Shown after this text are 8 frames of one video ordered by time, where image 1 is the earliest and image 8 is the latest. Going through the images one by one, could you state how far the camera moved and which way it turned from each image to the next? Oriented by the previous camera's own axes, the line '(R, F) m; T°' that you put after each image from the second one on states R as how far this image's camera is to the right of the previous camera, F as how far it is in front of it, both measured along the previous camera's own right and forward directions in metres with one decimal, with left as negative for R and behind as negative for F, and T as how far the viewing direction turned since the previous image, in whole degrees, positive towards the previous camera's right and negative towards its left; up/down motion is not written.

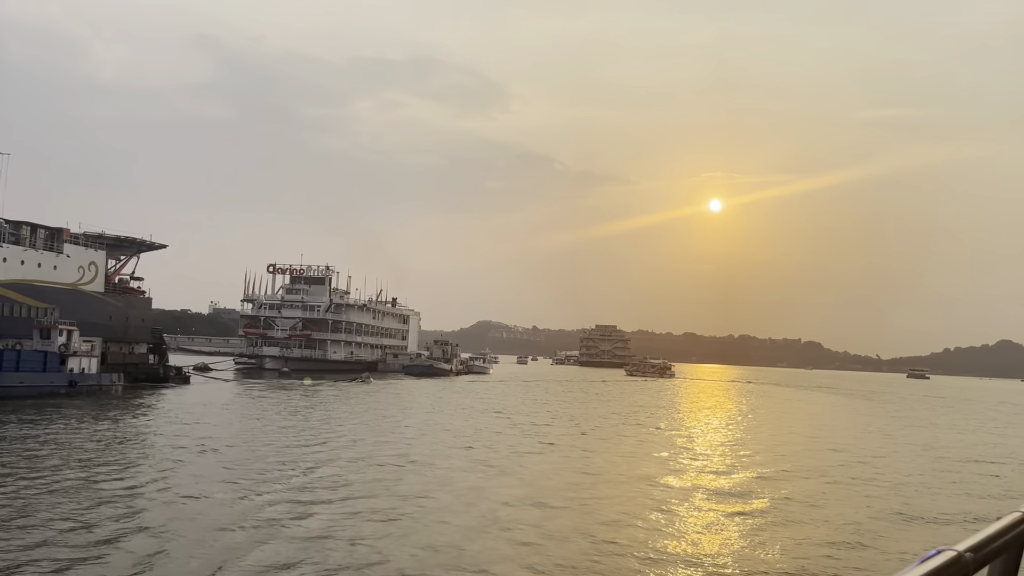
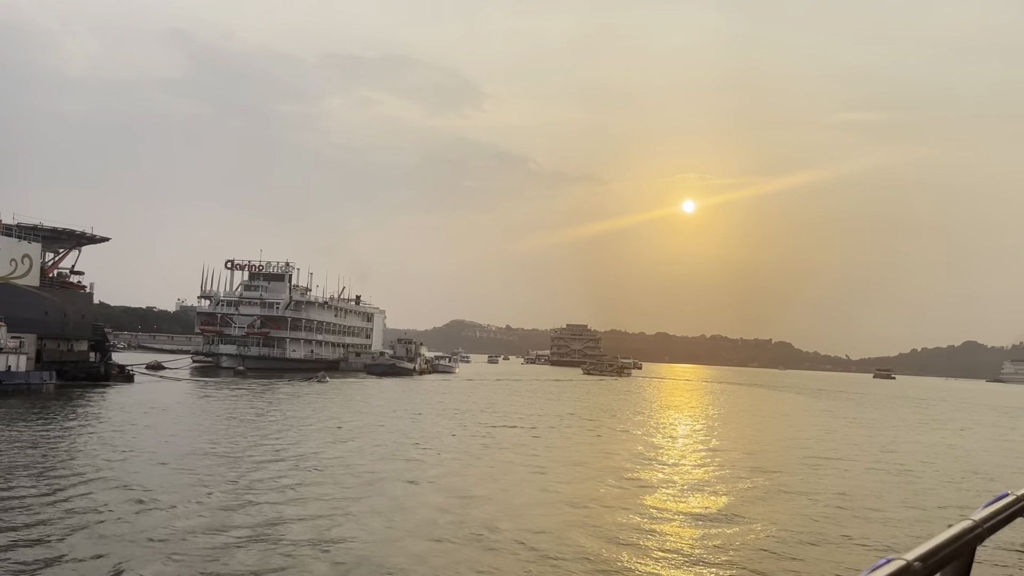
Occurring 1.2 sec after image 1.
(+0.8, +1.3) m; +2°
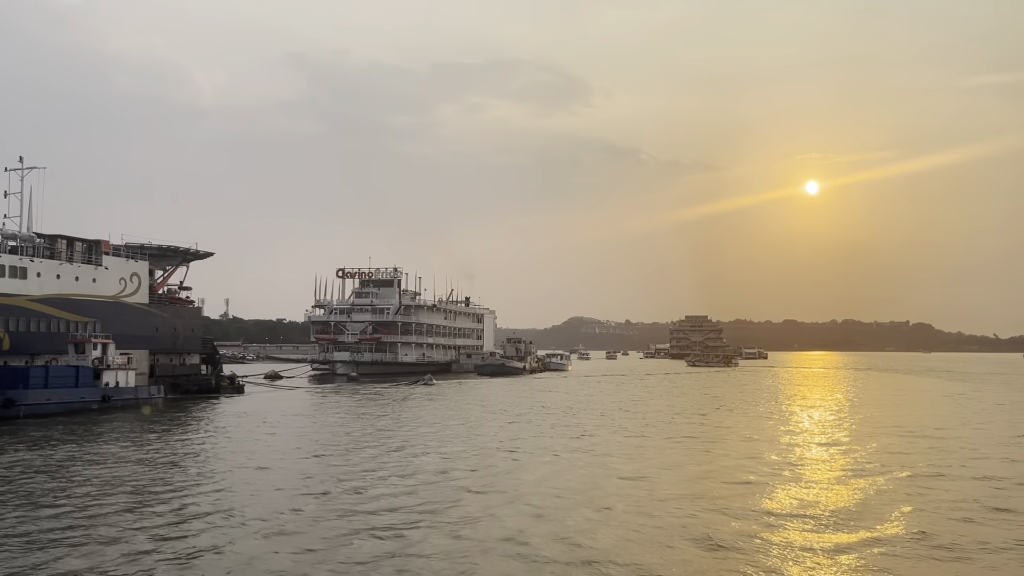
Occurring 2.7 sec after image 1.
(+0.8, +1.6) m; -8°
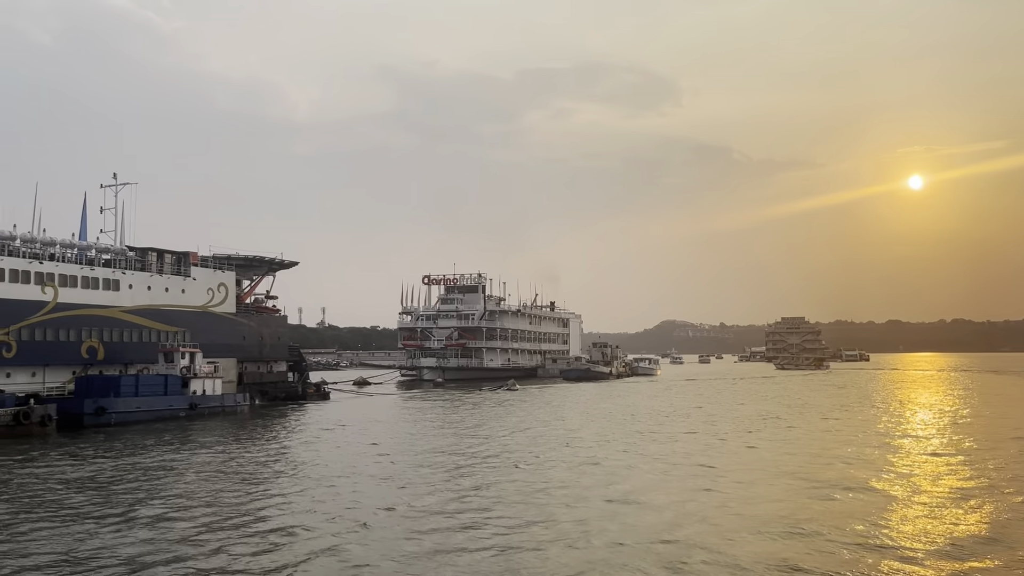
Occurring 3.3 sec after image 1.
(+0.5, +0.6) m; -6°
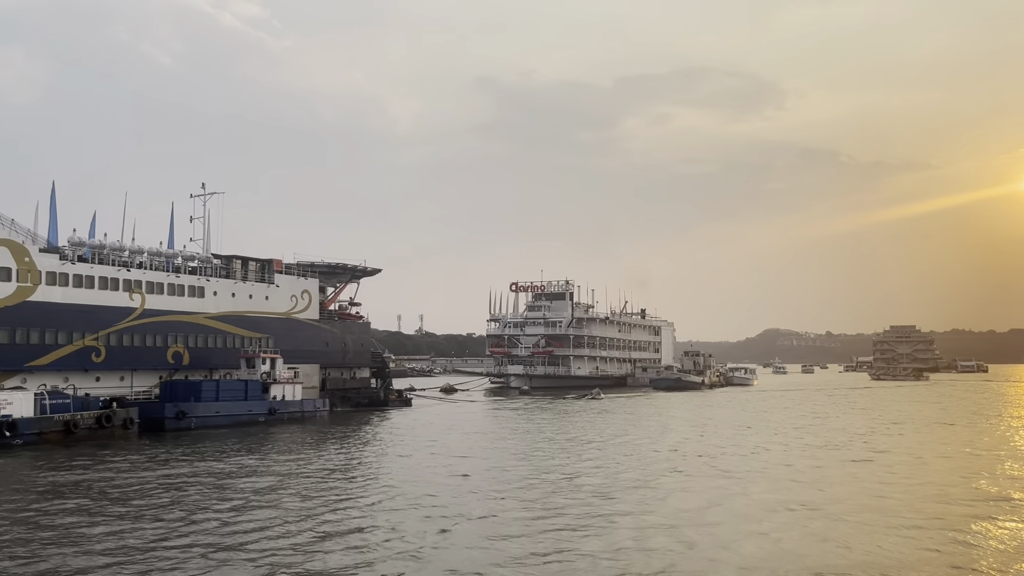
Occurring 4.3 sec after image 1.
(+0.8, +0.8) m; -6°
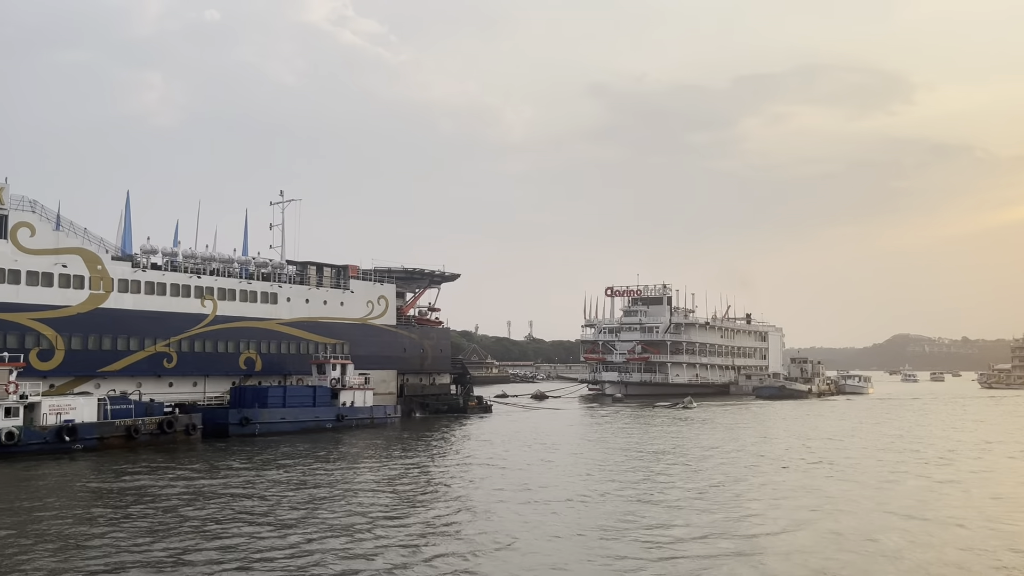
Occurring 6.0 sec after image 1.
(+1.6, +1.5) m; -7°
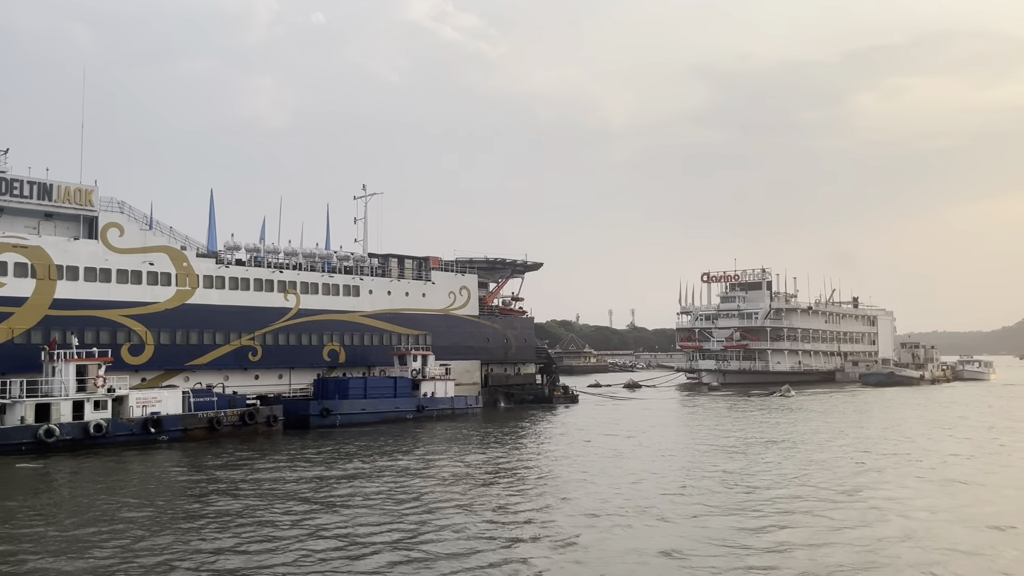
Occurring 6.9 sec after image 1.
(+0.9, +0.6) m; -7°
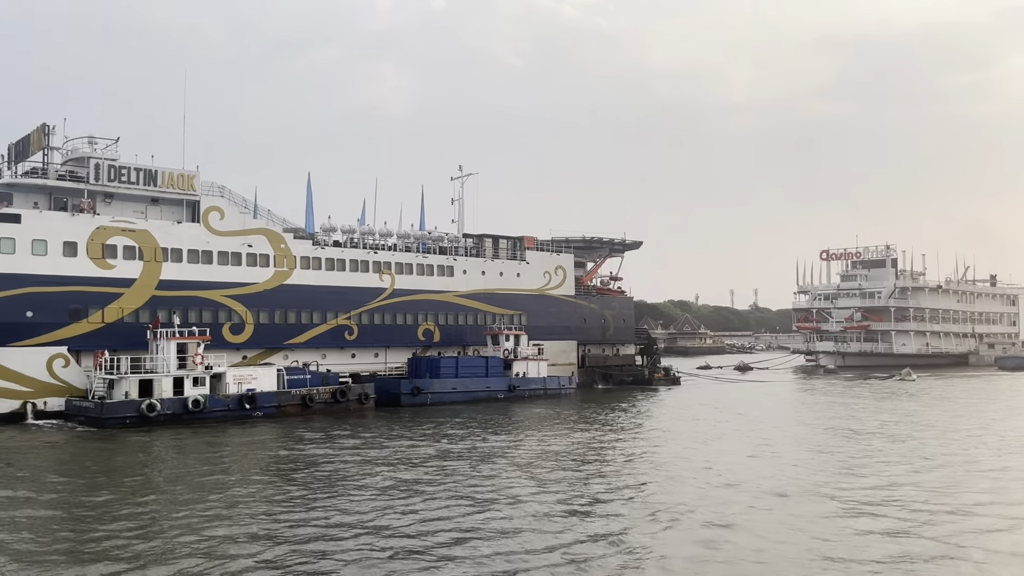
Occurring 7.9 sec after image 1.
(+1.0, +0.5) m; -8°
